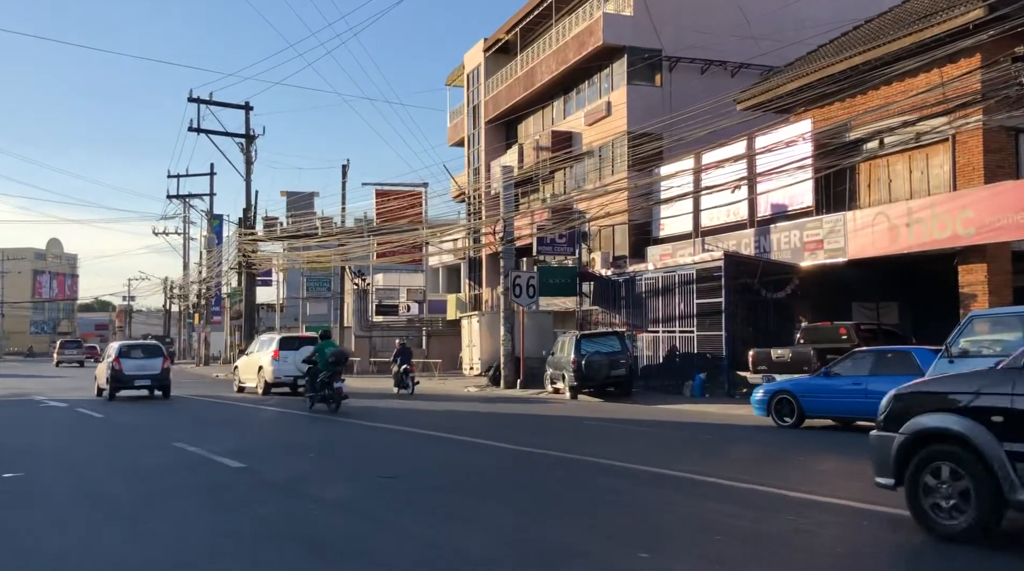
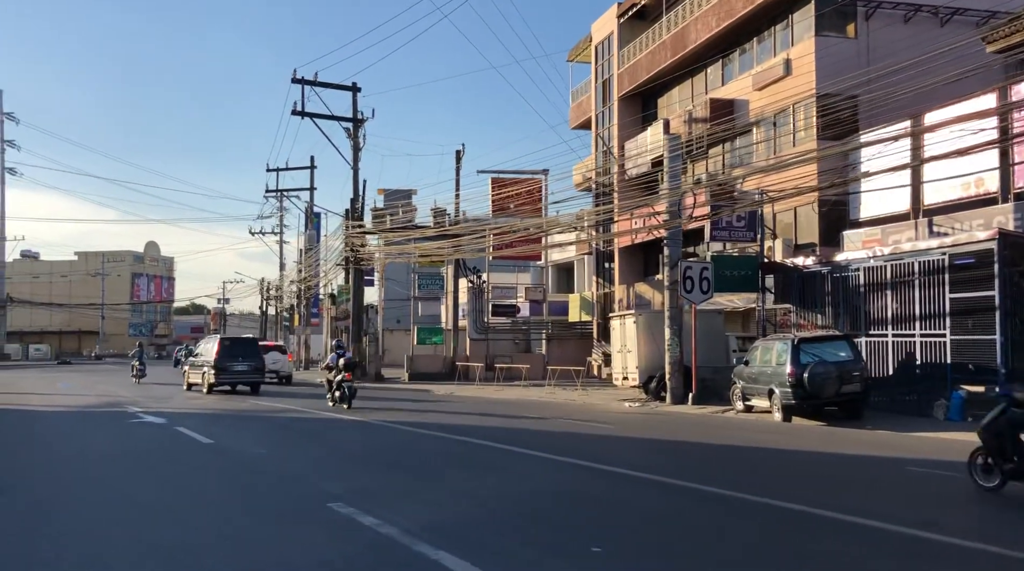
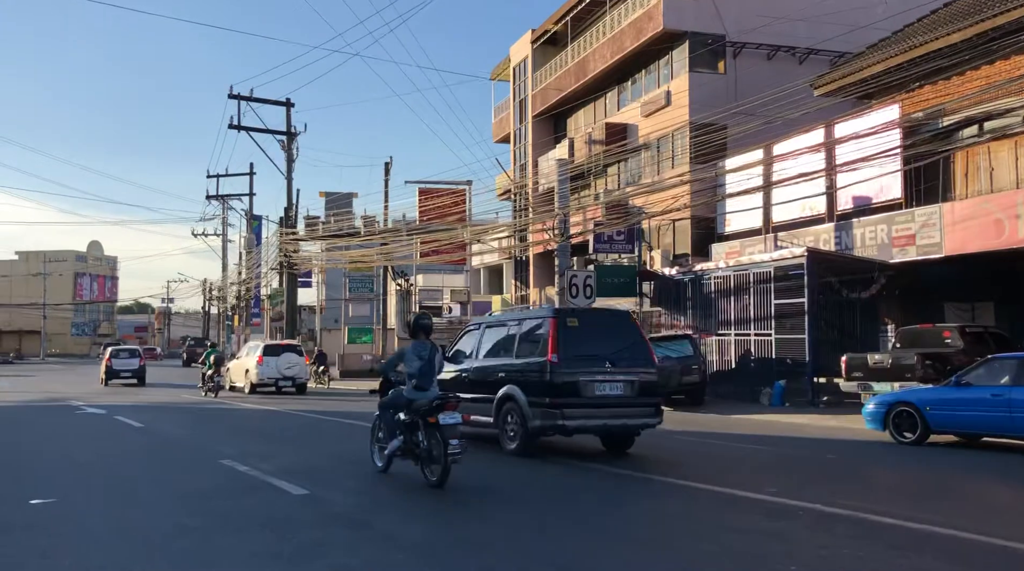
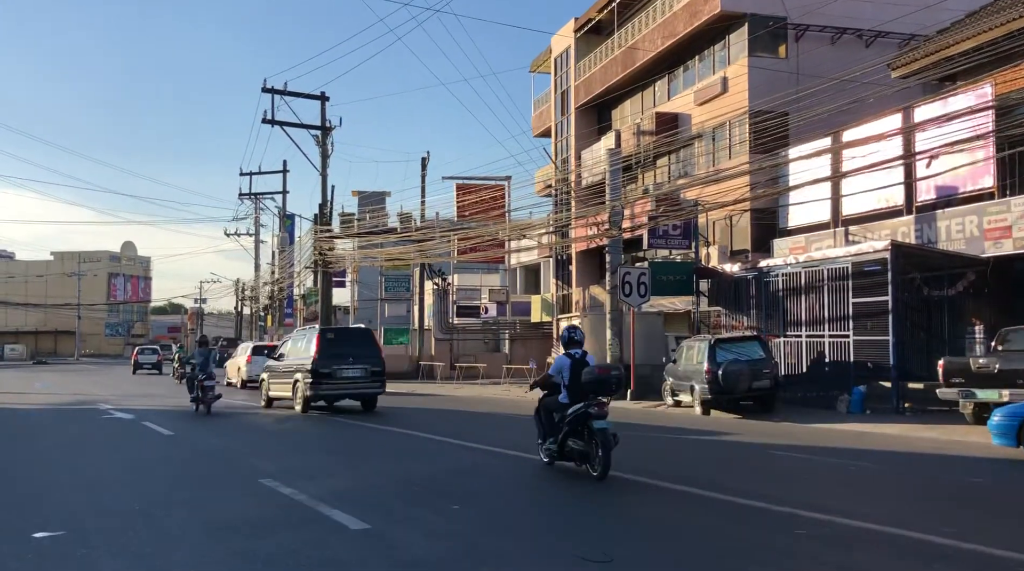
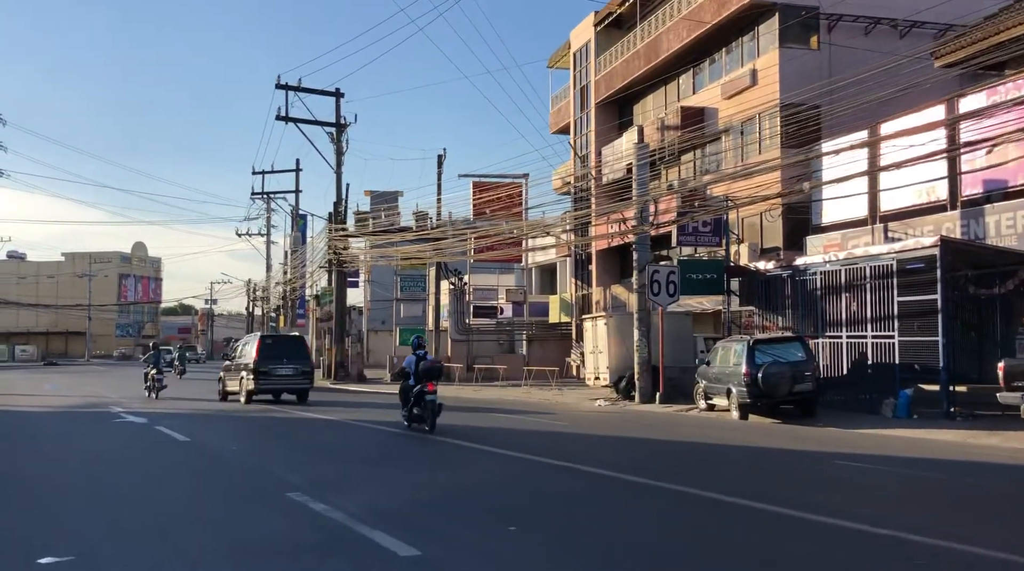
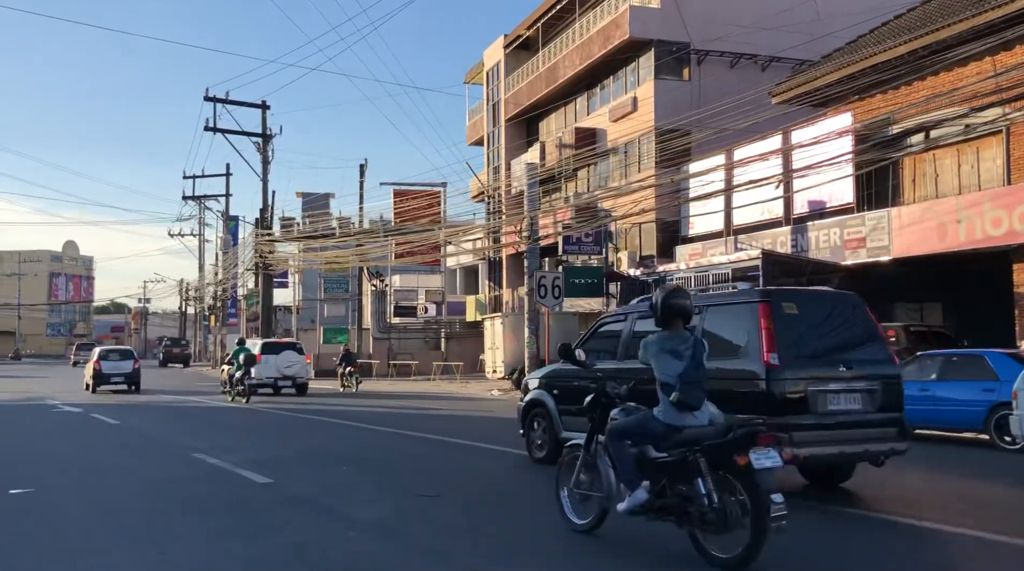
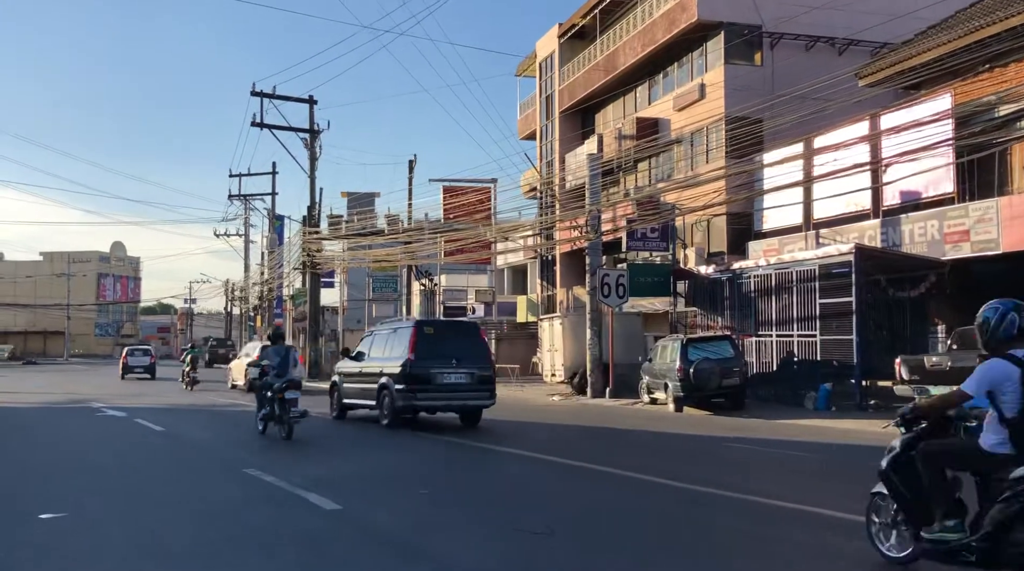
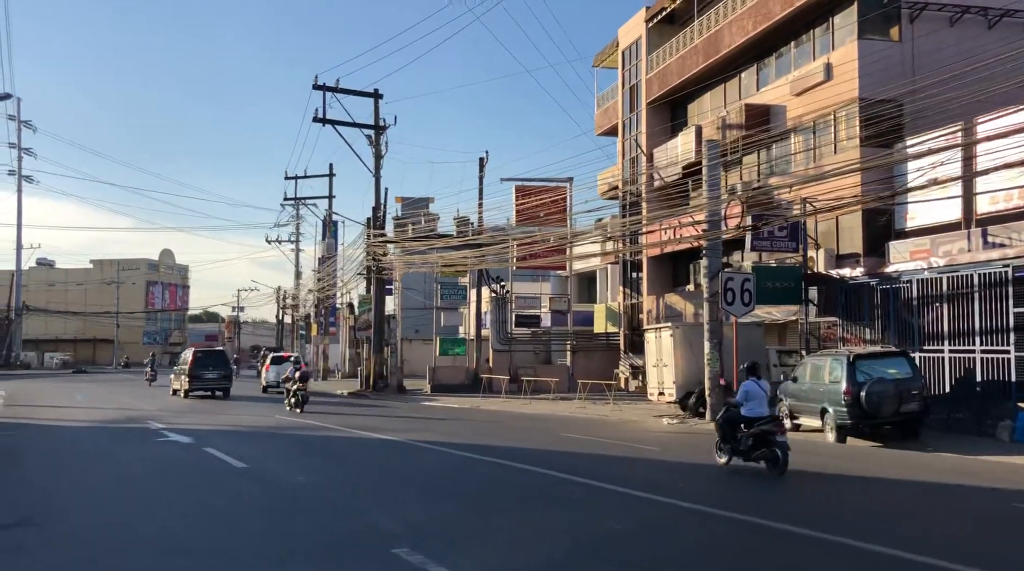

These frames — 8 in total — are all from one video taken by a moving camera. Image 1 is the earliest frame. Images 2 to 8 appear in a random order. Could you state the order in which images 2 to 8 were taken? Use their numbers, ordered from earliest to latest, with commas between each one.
6, 3, 7, 4, 5, 2, 8
